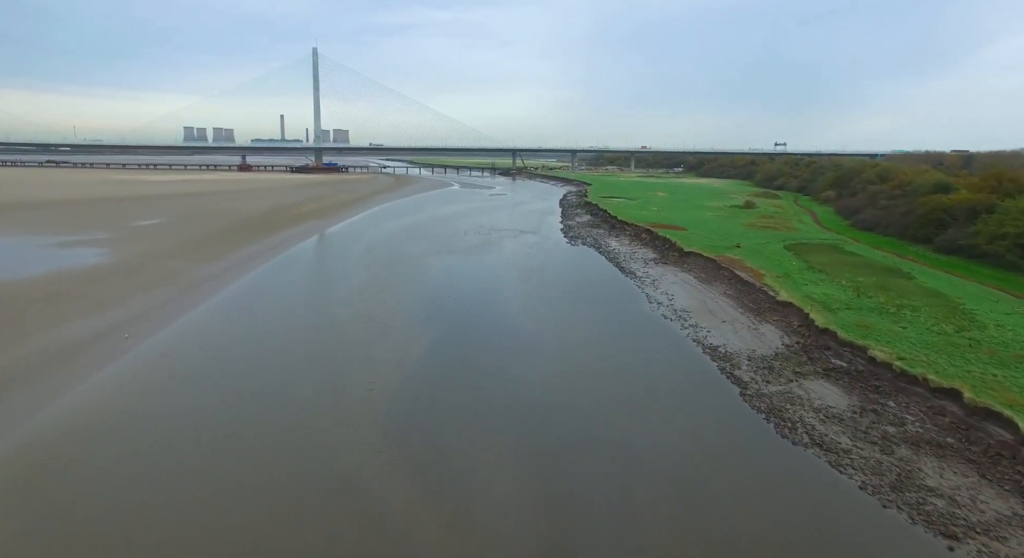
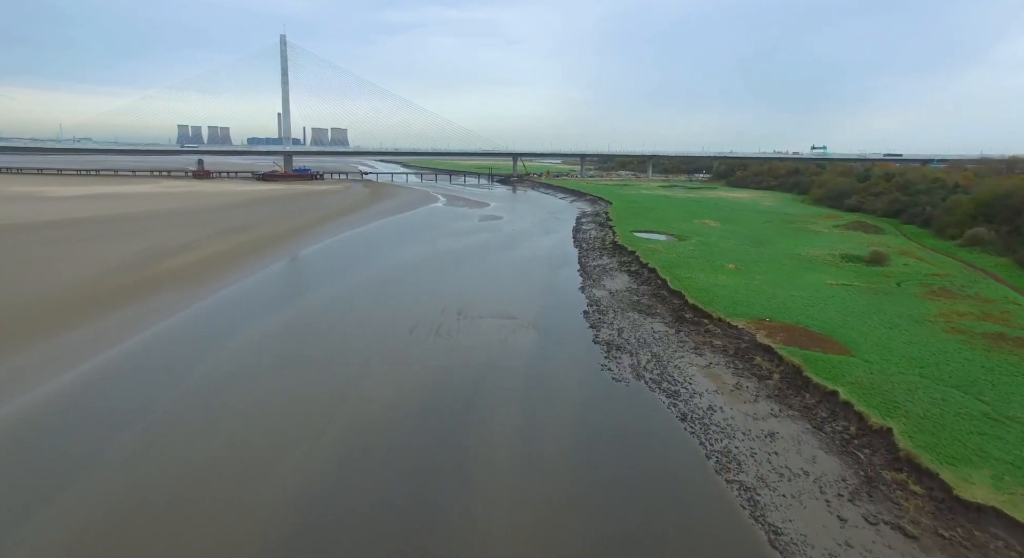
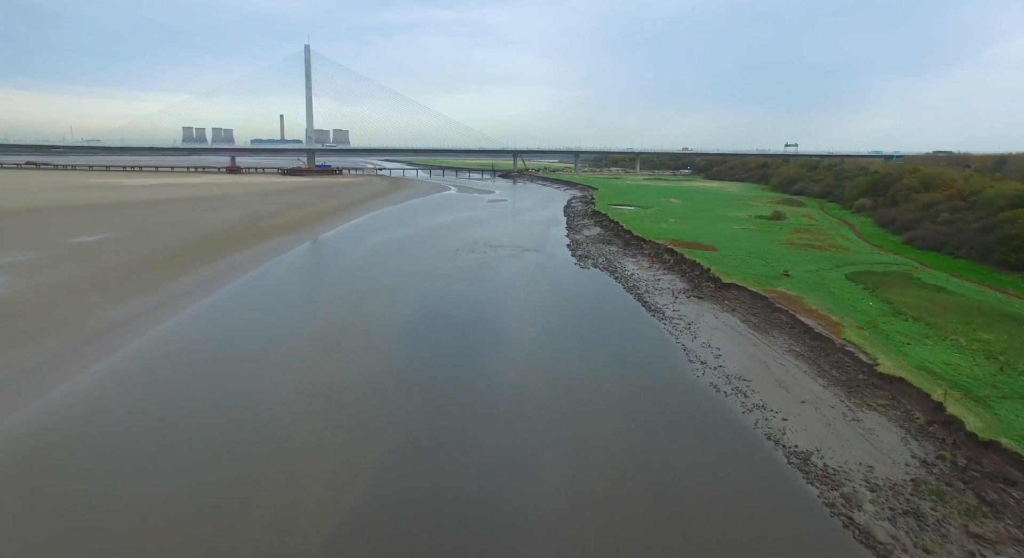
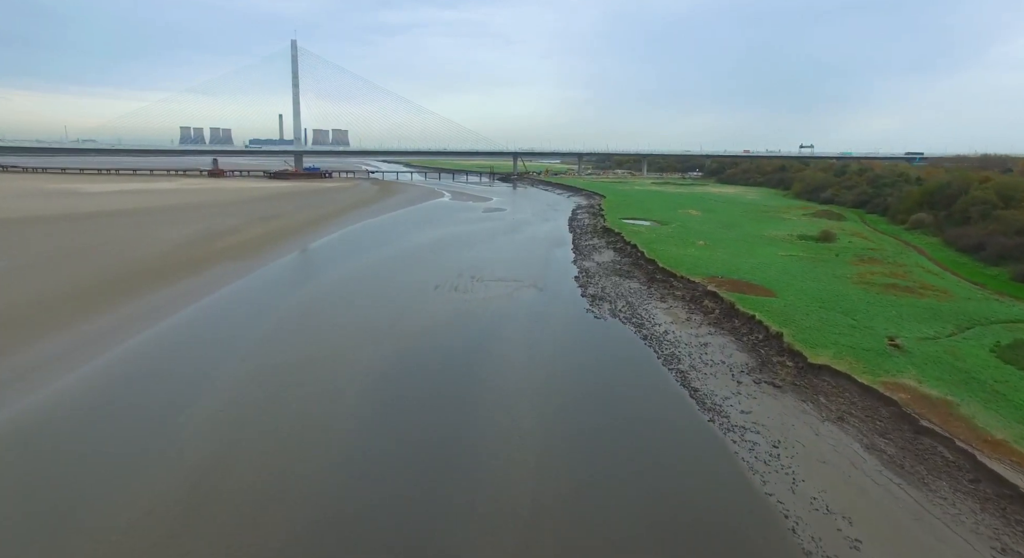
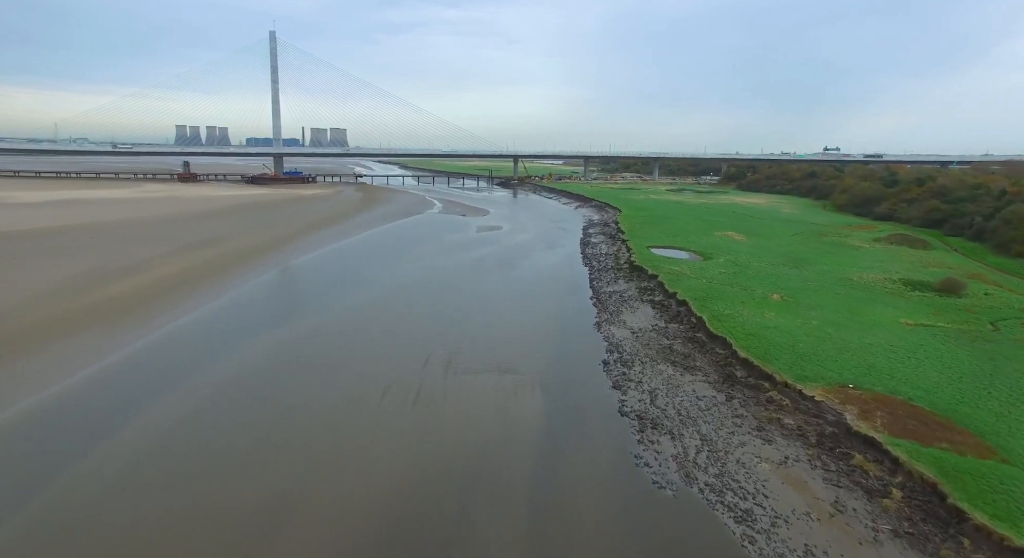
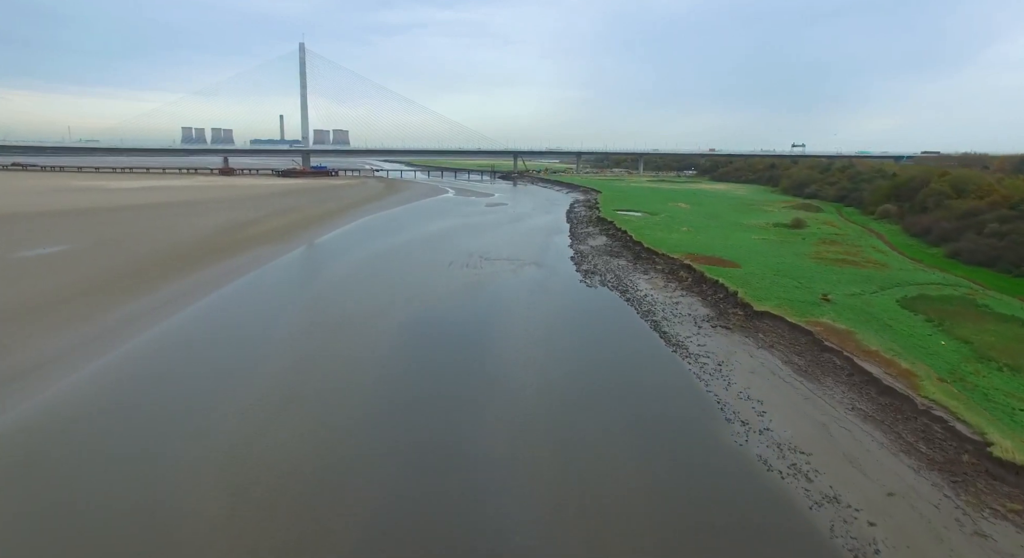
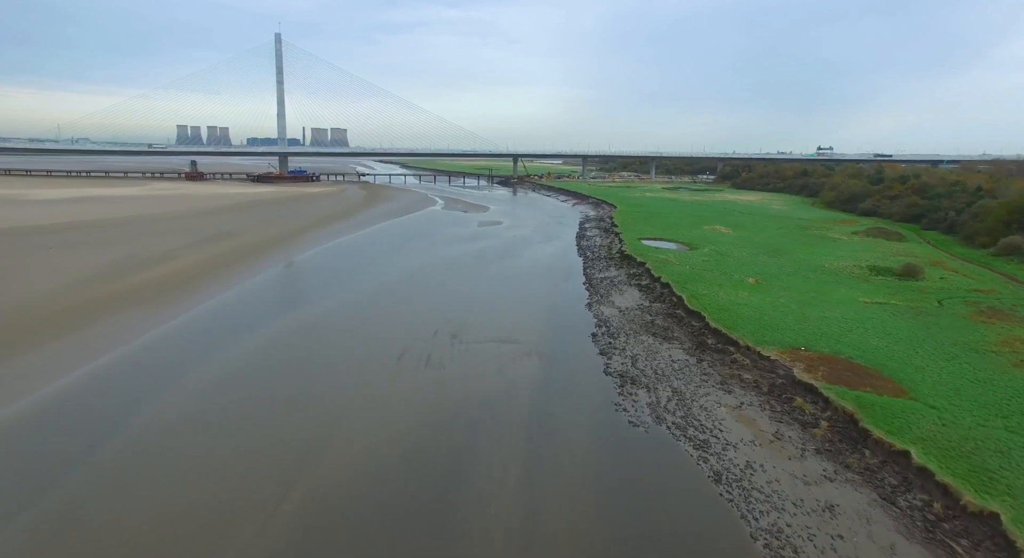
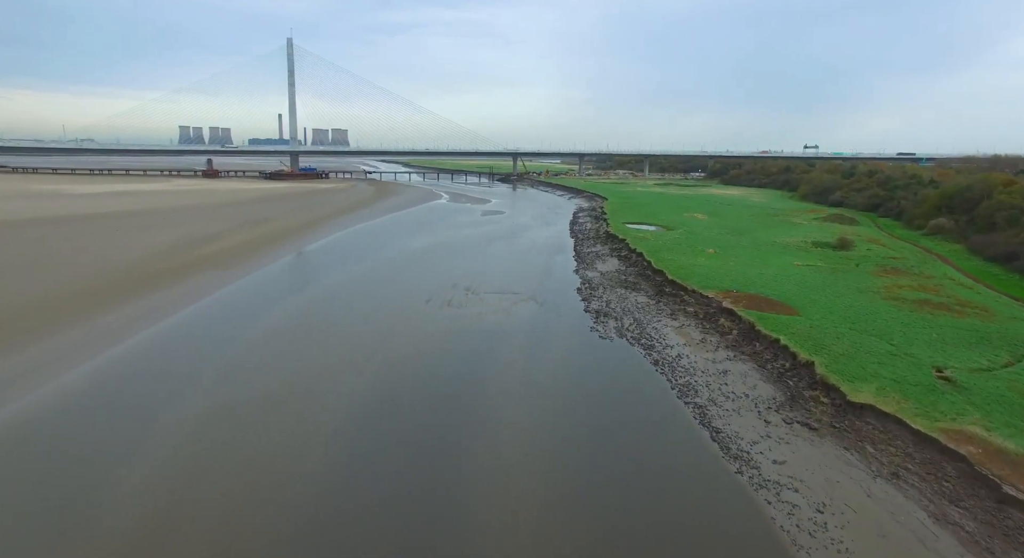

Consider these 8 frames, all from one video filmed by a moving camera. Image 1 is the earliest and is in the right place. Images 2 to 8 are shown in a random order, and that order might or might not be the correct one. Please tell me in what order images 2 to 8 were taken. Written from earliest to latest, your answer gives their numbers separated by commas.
3, 6, 4, 8, 2, 7, 5
